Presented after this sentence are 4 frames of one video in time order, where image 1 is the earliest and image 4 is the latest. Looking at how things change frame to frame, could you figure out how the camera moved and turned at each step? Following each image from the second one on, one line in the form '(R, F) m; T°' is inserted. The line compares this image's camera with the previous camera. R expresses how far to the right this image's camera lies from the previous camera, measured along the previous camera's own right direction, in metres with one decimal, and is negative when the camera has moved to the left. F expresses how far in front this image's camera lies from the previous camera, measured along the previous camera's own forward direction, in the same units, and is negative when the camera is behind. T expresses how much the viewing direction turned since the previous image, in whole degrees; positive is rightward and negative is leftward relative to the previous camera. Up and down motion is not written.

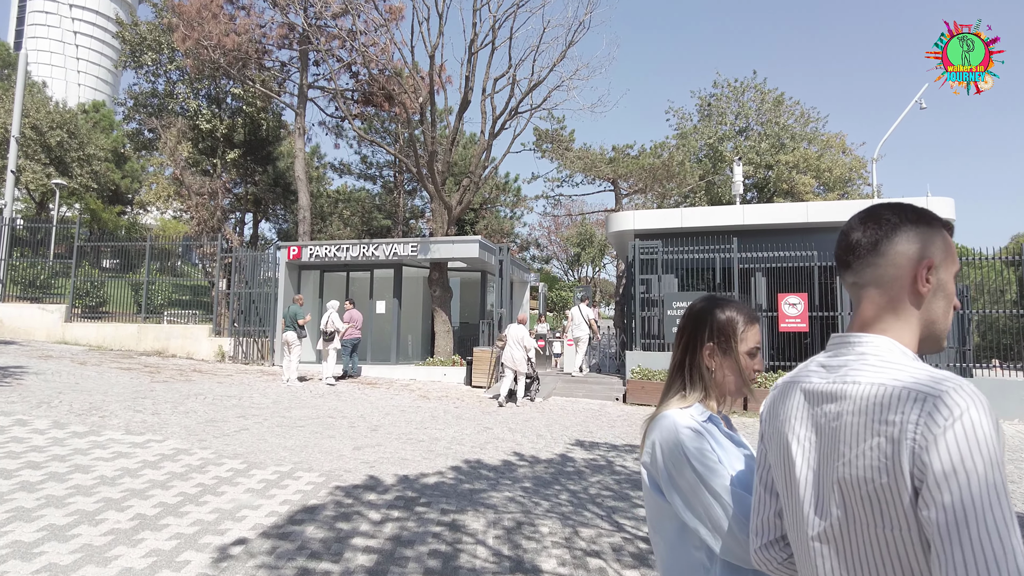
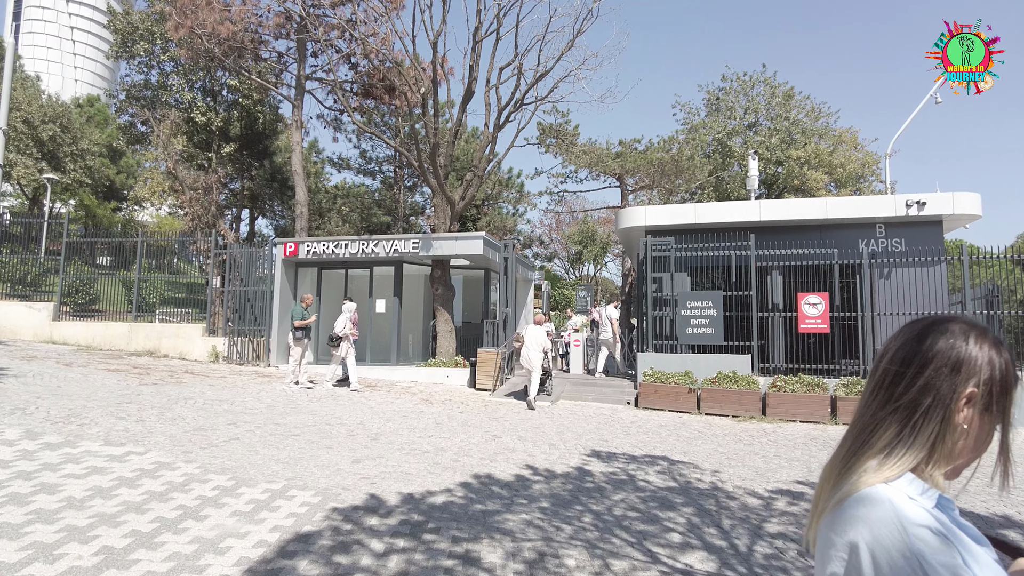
(-0.1, +0.5) m; 0°
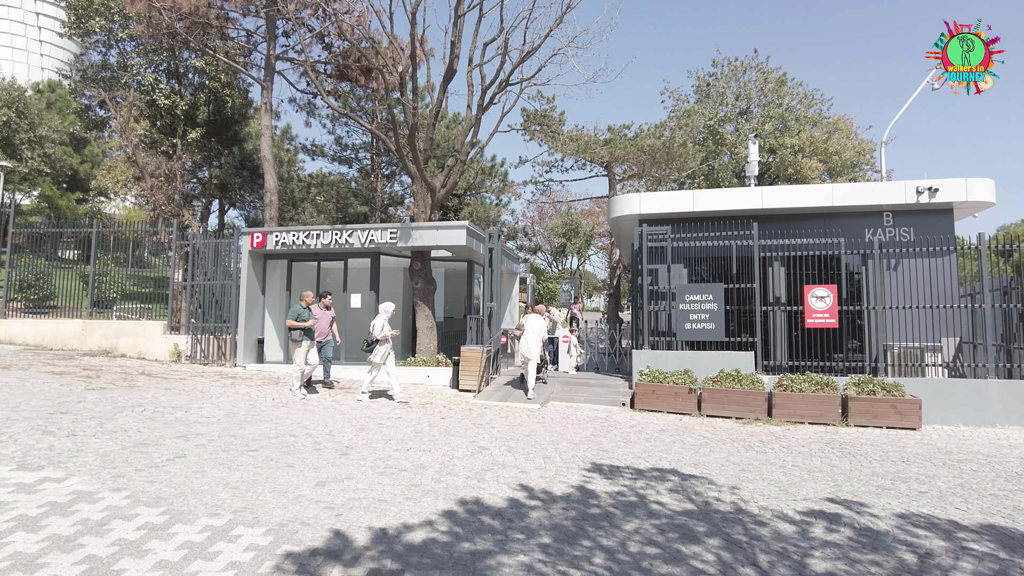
(-0.1, +0.9) m; +2°
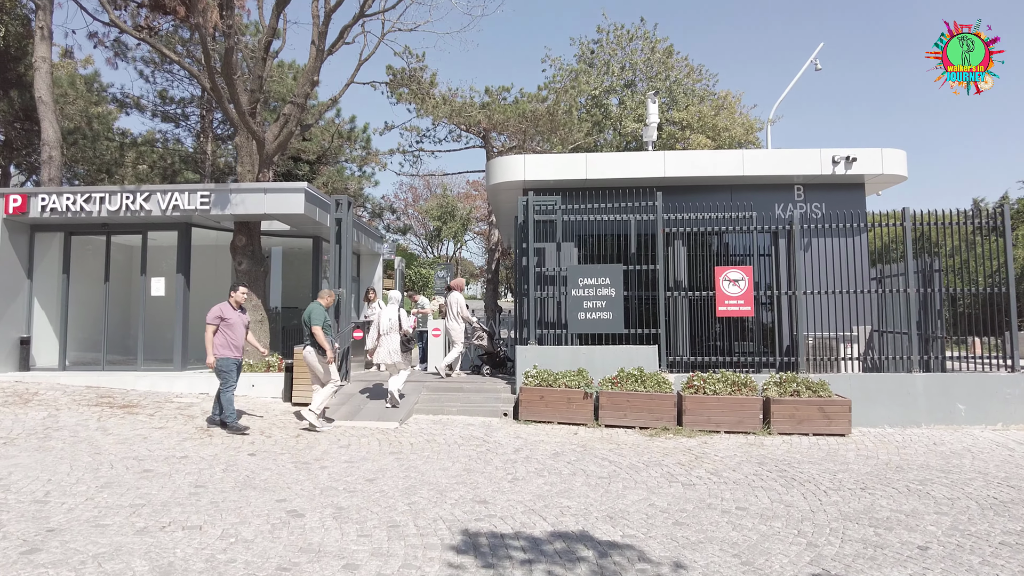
(+0.3, +2.3) m; +11°
